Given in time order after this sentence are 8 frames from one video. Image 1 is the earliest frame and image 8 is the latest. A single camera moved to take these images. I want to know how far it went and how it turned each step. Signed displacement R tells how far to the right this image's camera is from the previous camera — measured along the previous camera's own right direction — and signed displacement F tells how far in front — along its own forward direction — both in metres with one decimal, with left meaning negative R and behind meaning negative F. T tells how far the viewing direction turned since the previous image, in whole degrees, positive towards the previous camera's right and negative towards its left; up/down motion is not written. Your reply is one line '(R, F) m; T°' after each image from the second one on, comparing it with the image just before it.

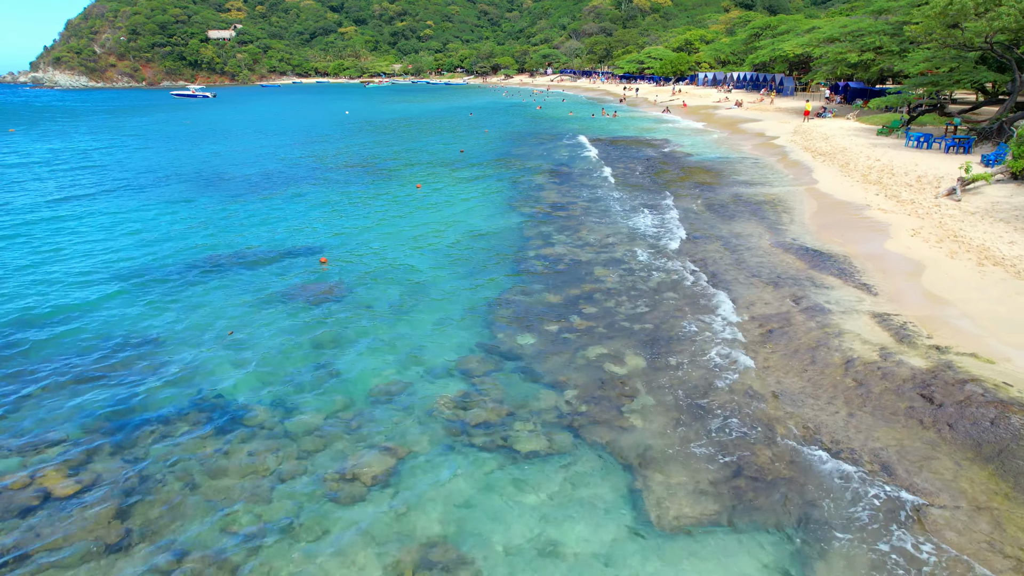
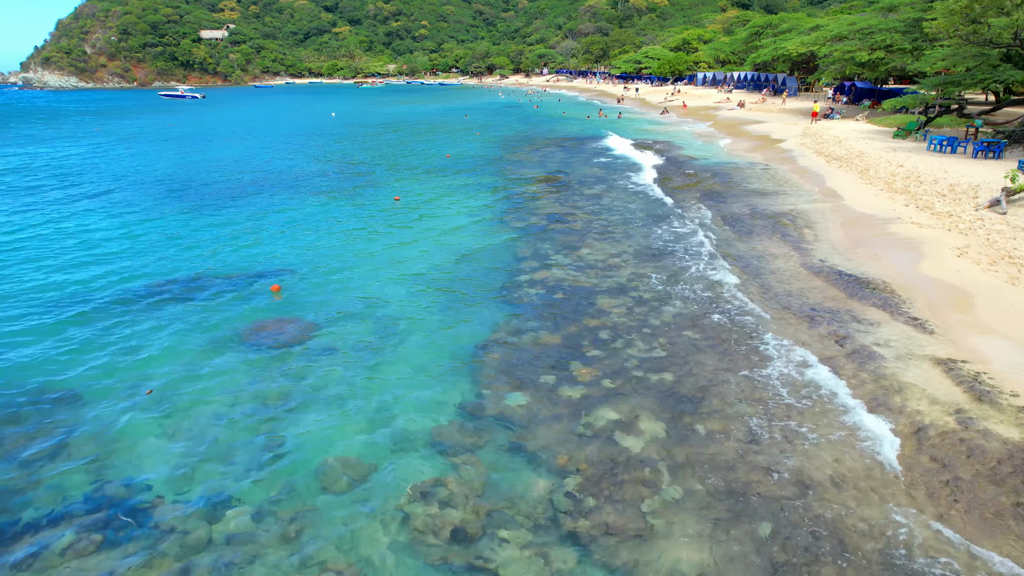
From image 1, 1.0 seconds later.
(+0.2, +2.4) m; 0°
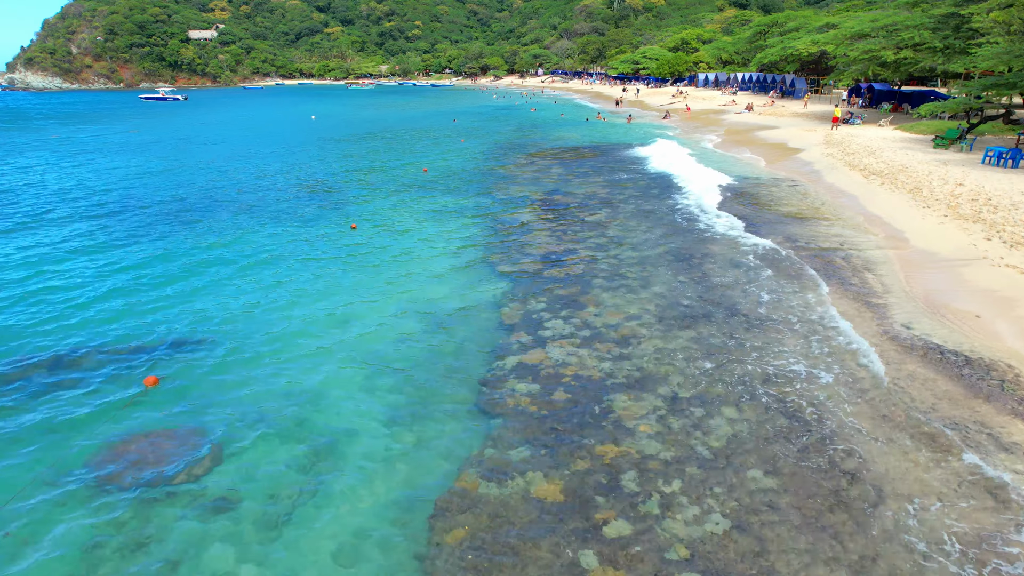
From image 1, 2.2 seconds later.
(+0.3, +4.5) m; 0°
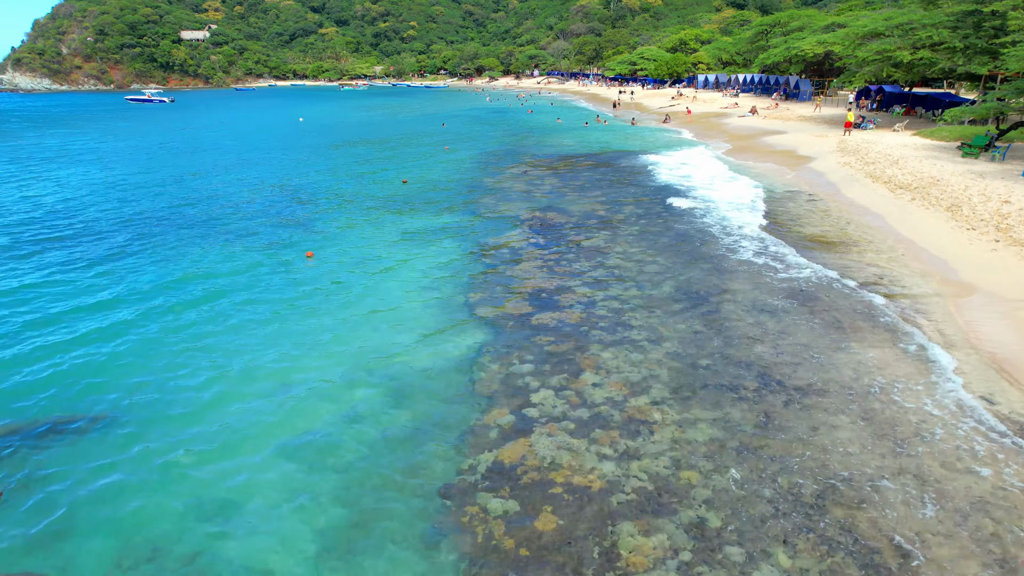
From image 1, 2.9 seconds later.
(+0.4, +2.8) m; 0°
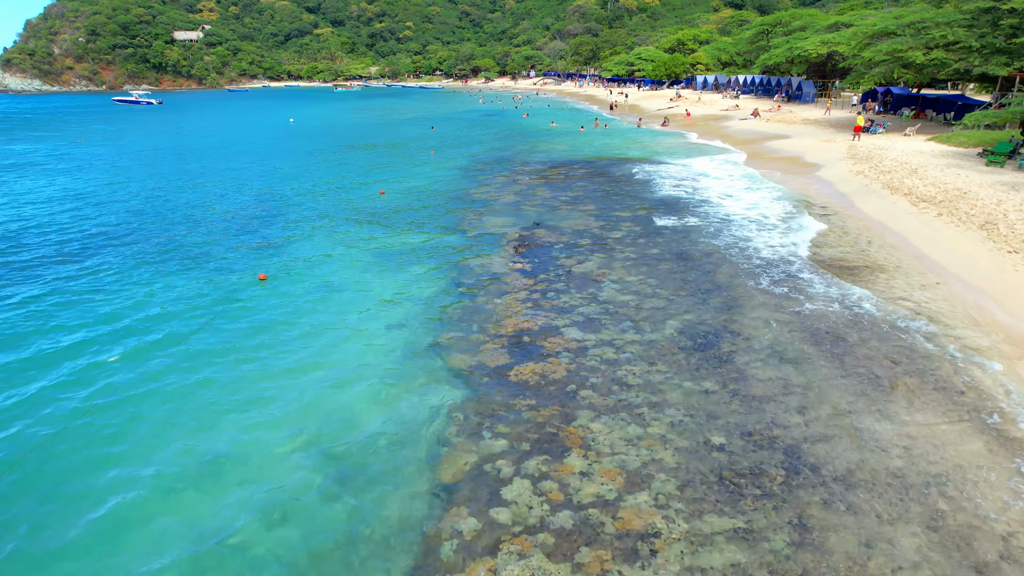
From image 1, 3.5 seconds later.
(+0.5, +2.3) m; 0°
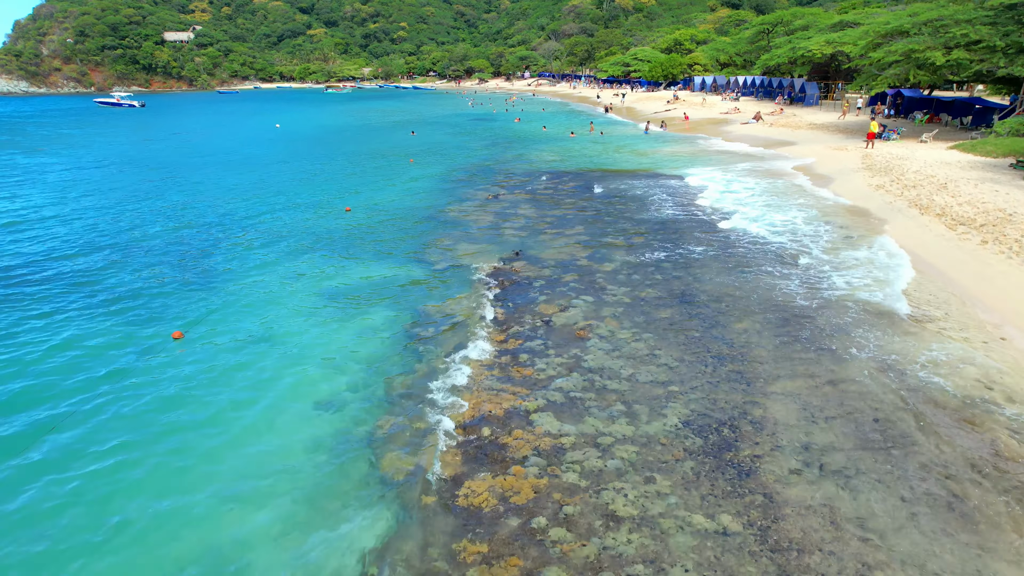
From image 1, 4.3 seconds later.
(+0.8, +3.0) m; 0°
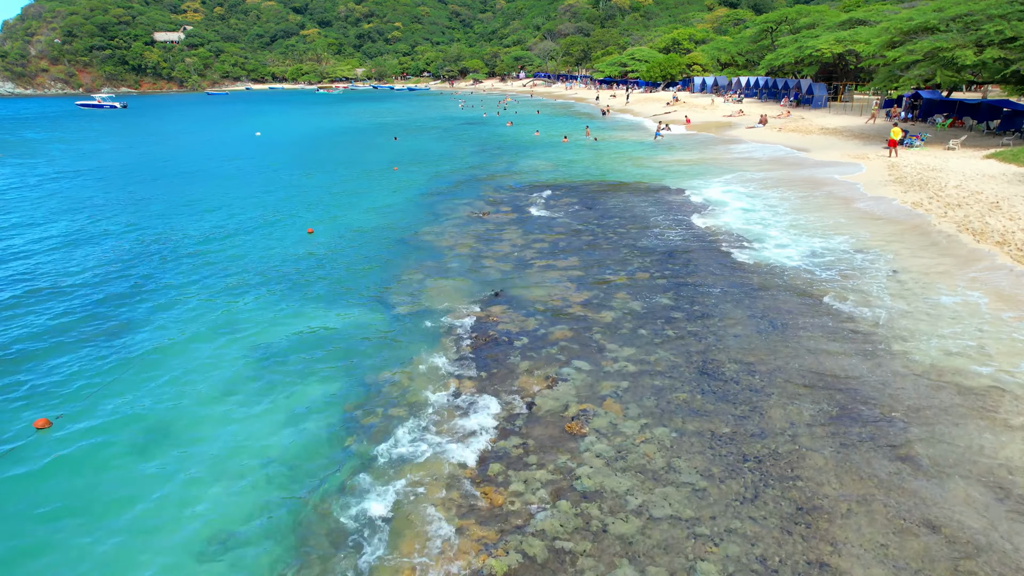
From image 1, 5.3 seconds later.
(+0.5, +3.2) m; 0°
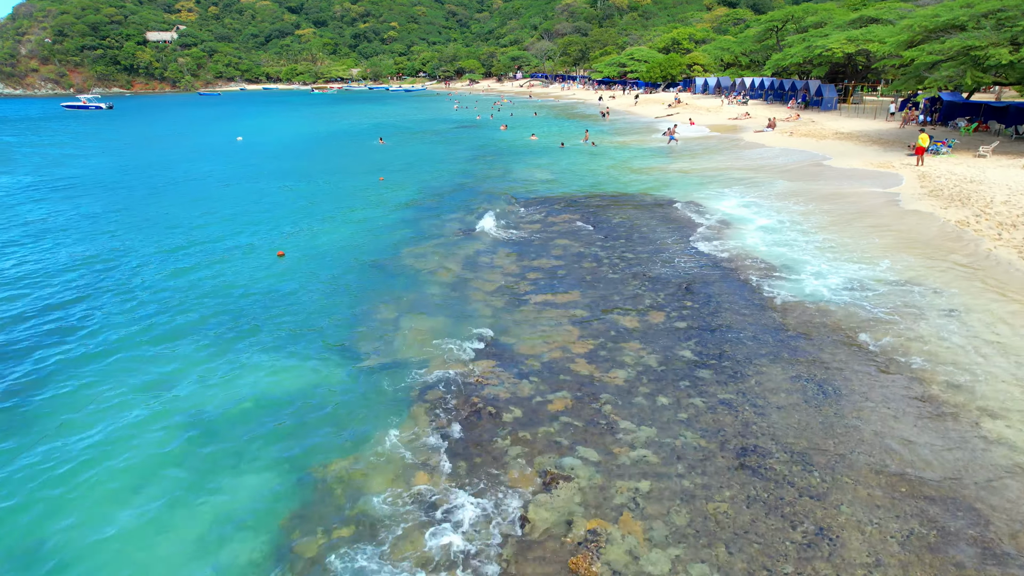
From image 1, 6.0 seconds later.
(+0.2, +2.6) m; 0°
